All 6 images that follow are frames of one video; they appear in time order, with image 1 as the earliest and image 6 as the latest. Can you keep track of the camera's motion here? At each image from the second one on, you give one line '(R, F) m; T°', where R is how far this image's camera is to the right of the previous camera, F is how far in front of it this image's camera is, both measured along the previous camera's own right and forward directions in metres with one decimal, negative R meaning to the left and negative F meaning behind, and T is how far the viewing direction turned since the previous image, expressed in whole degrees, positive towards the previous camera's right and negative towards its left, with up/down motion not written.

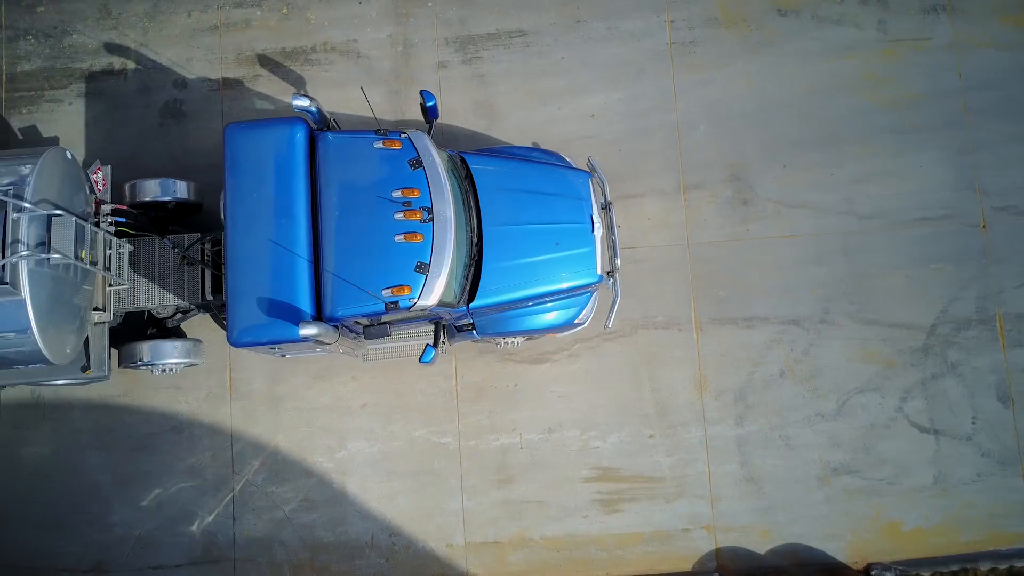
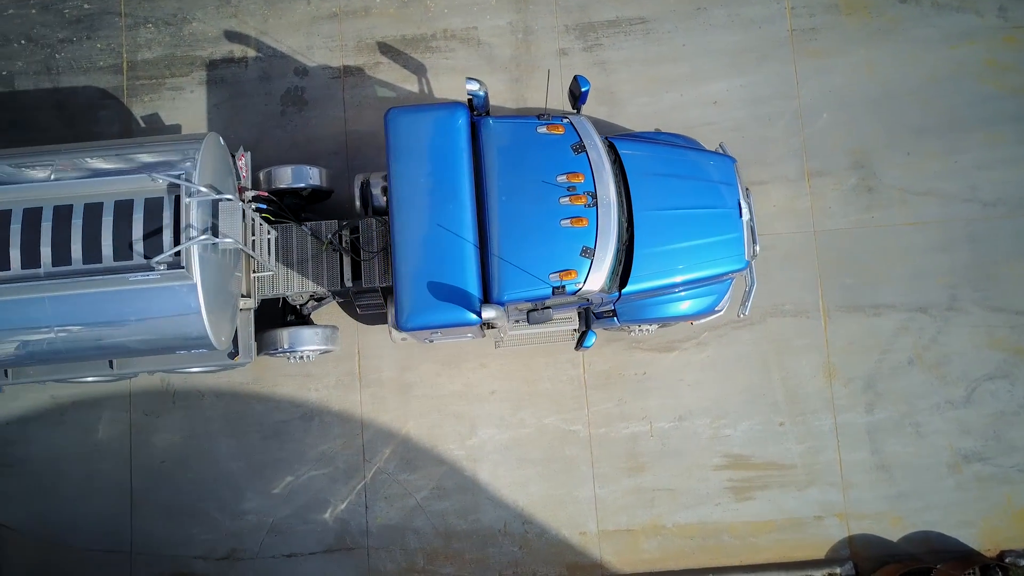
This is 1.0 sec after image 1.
(-1.1, 0.0) m; 0°
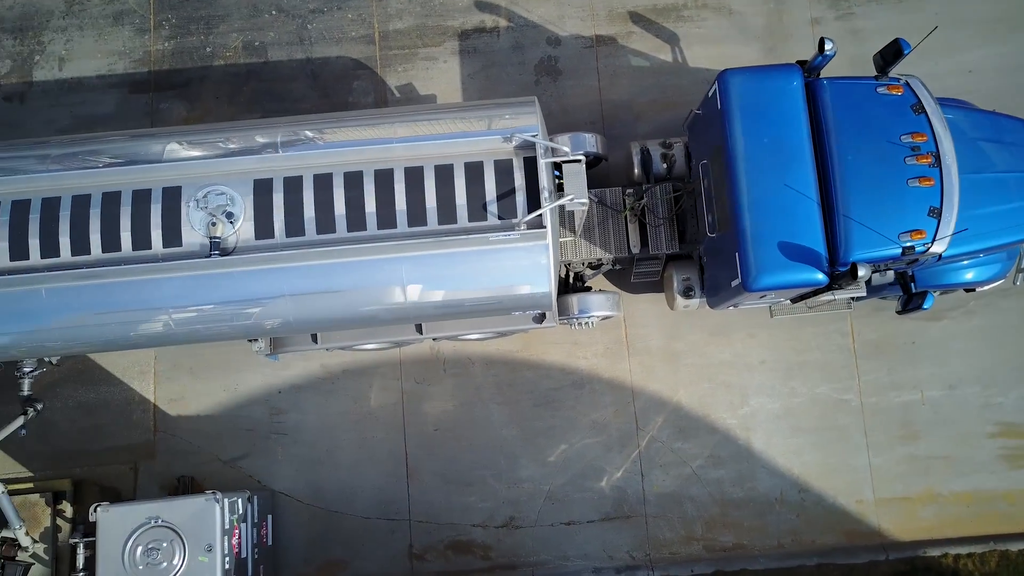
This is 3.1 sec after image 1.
(-2.2, 0.0) m; 0°
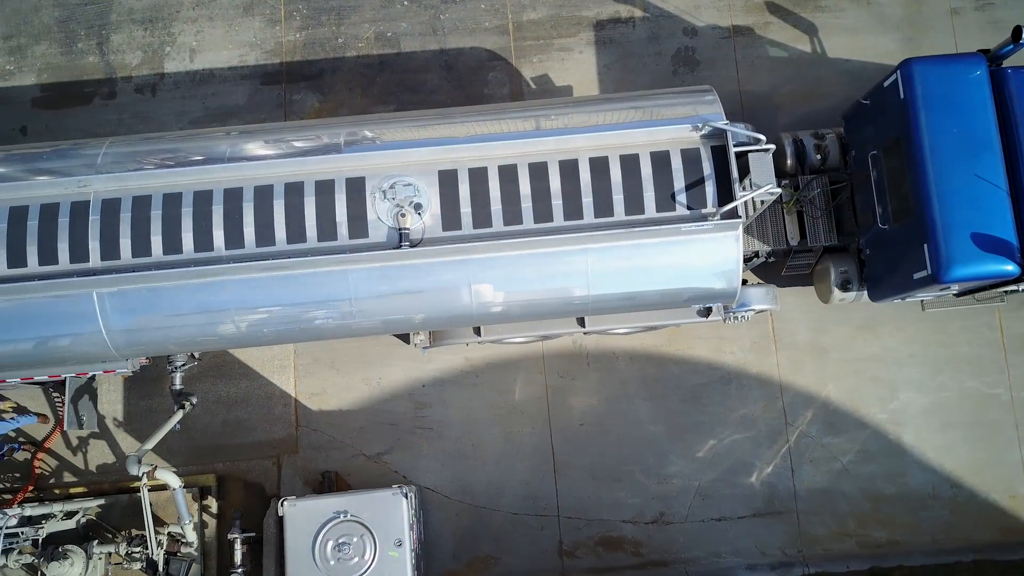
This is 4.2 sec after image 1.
(-1.2, +0.1) m; 0°
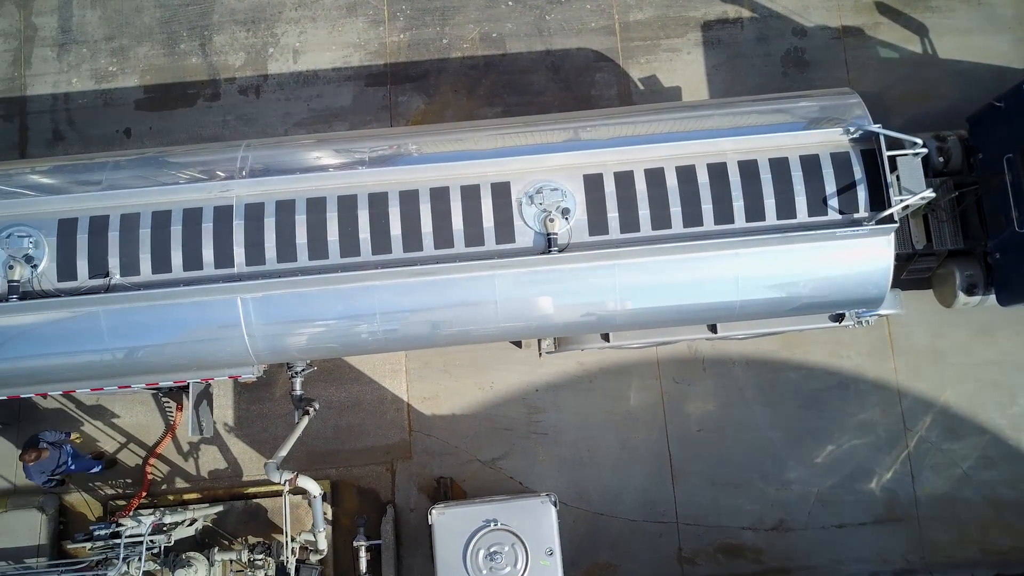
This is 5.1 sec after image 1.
(-0.9, +0.1) m; 0°
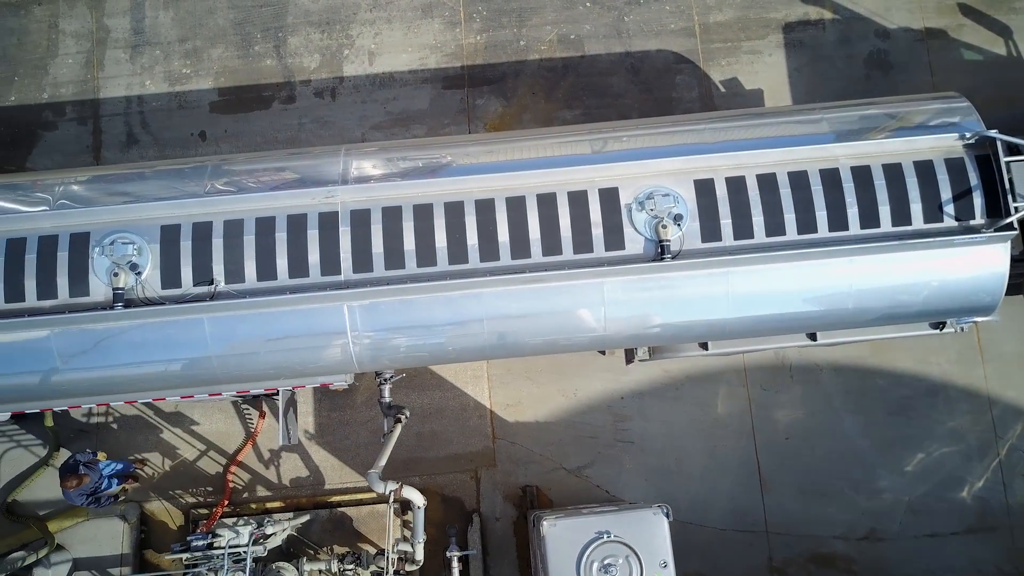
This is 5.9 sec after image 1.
(-0.7, +0.1) m; 0°
